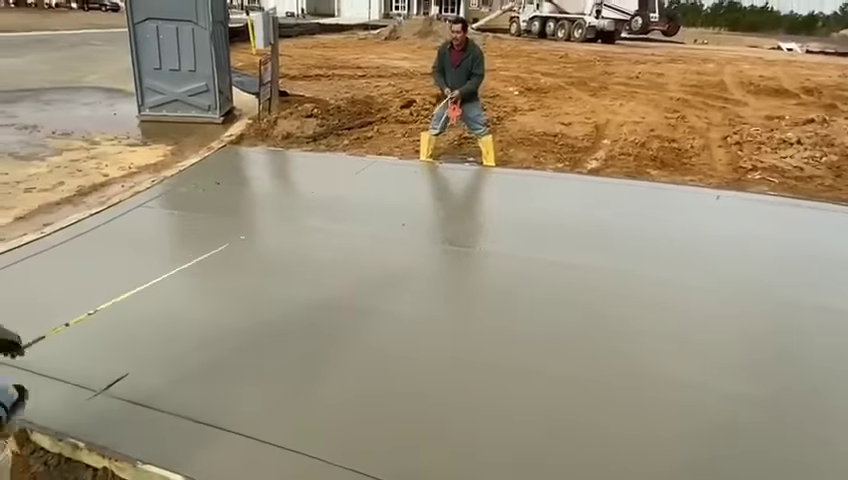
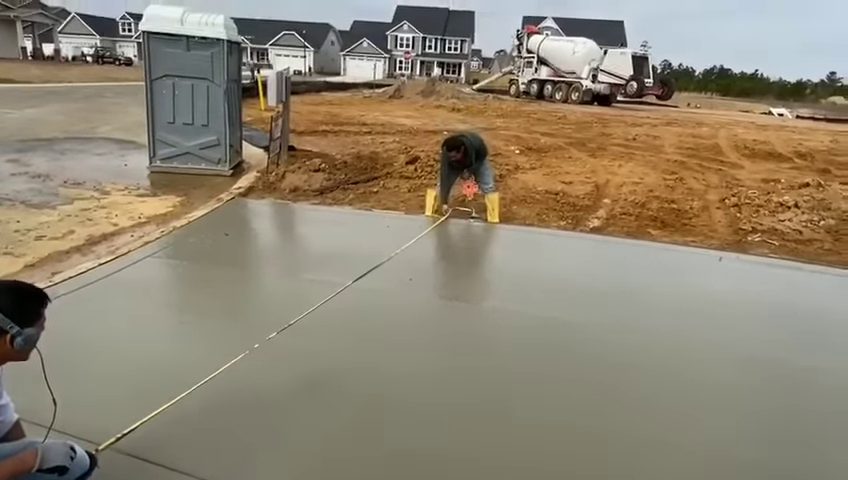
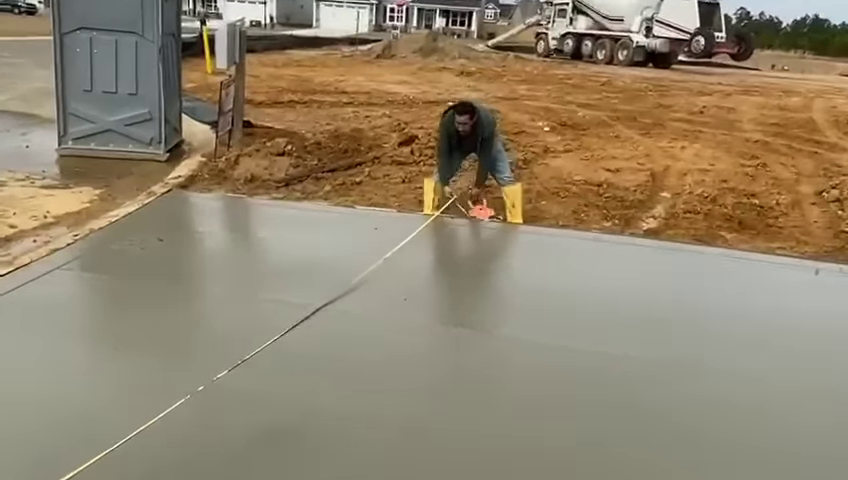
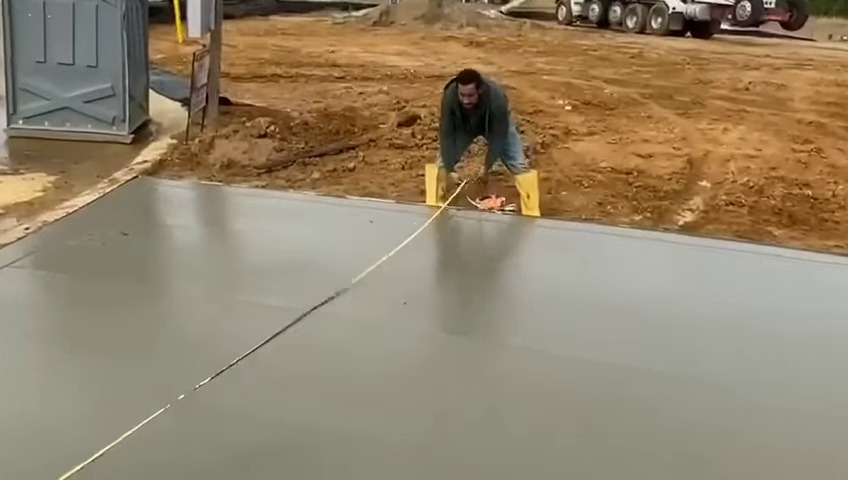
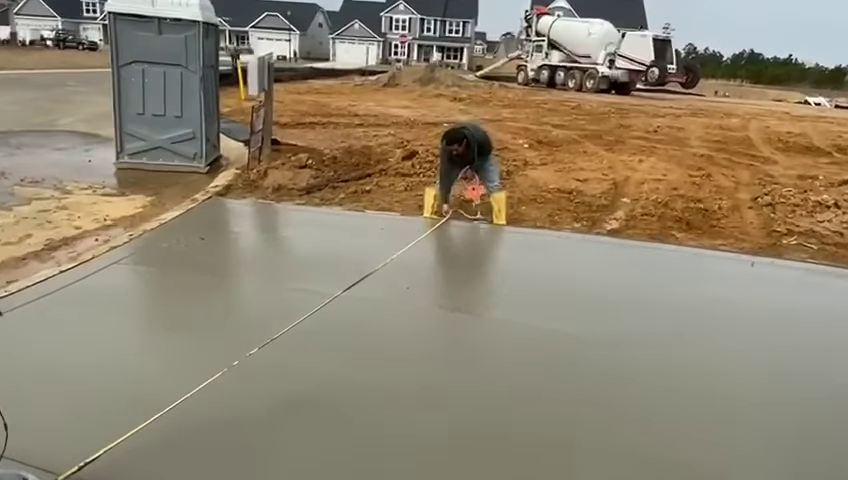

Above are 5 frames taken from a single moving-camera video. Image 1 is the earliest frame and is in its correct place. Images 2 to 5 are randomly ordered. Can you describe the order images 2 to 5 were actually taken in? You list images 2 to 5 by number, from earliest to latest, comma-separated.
2, 5, 3, 4
